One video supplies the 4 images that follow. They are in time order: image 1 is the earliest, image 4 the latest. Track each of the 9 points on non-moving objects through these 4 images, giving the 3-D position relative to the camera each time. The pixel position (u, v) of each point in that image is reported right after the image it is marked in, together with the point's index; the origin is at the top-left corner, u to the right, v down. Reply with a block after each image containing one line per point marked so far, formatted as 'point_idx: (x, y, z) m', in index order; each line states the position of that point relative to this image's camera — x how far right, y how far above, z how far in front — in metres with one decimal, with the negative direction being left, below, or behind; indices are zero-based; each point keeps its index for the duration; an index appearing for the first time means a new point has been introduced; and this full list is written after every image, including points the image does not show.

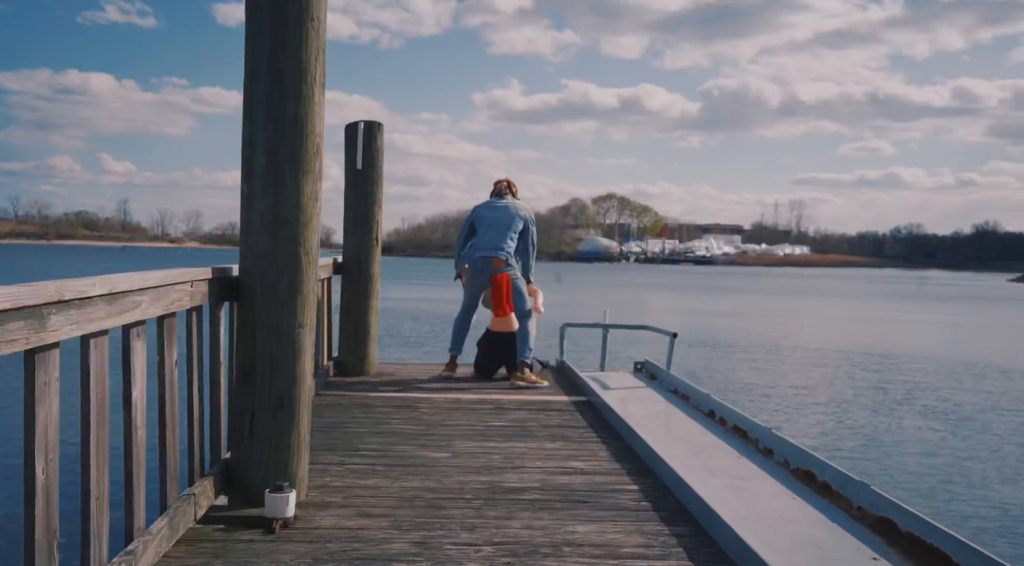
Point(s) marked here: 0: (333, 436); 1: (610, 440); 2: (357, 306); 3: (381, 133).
0: (-1.1, -0.9, +5.0) m
1: (+0.6, -1.0, +5.1) m
2: (-1.4, -0.2, +7.3) m
3: (-1.2, +1.3, +7.4) m
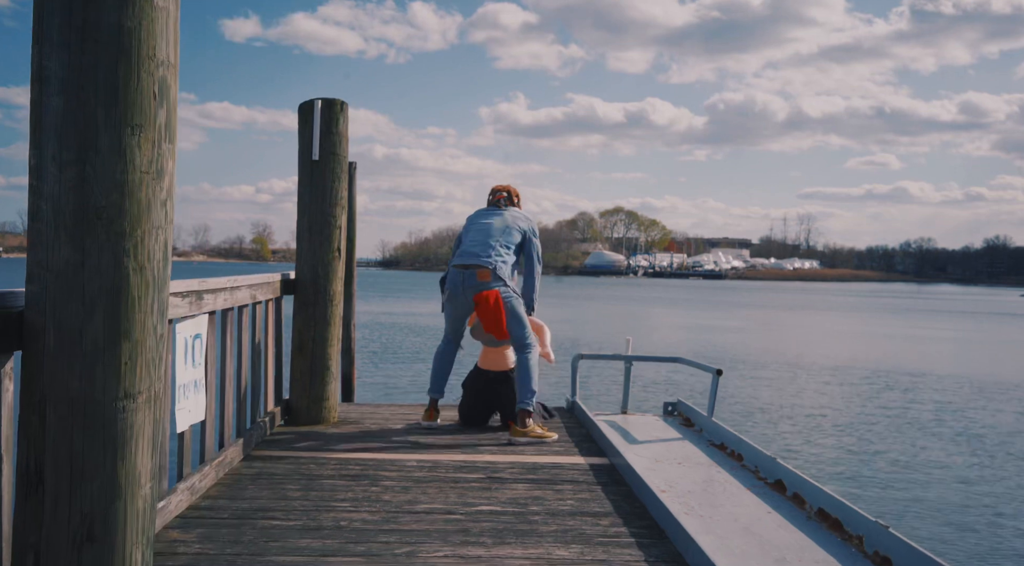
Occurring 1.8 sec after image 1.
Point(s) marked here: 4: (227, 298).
0: (-1.1, -1.0, +3.4) m
1: (+0.6, -1.1, +3.5) m
2: (-1.4, -0.4, +5.7) m
3: (-1.2, +1.2, +5.8) m
4: (-1.5, -0.1, +4.4) m
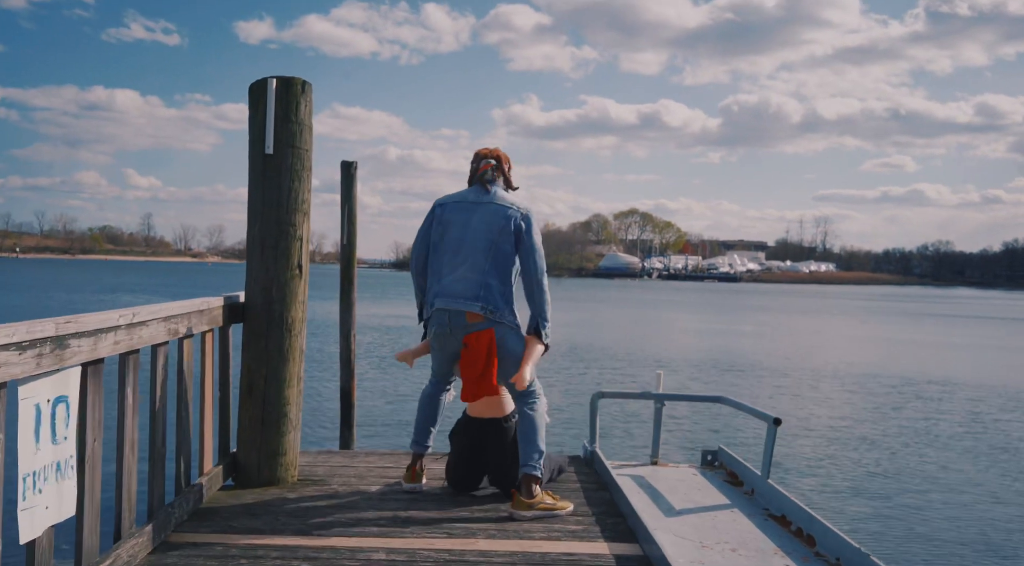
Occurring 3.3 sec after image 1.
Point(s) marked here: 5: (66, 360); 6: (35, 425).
0: (-1.1, -1.2, +2.2) m
1: (+0.6, -1.2, +2.3) m
2: (-1.4, -0.5, +4.5) m
3: (-1.1, +1.0, +4.6) m
4: (-1.5, -0.2, +3.2) m
5: (-1.5, -0.2, +2.8) m
6: (-1.5, -0.4, +2.6) m
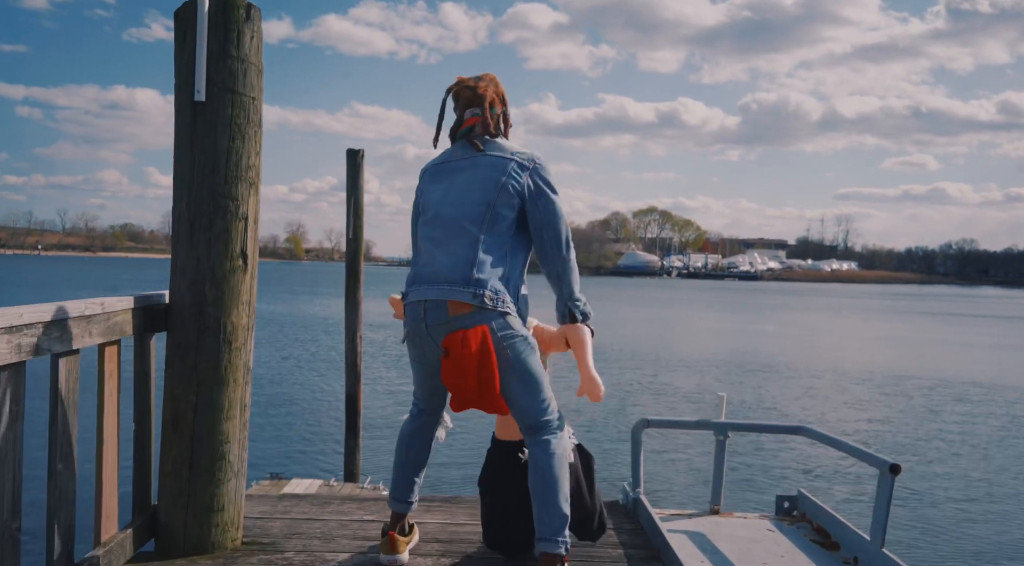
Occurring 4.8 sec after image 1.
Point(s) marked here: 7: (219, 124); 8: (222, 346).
0: (-1.1, -1.1, +1.0) m
1: (+0.6, -1.2, +1.0) m
2: (-1.3, -0.5, +3.3) m
3: (-1.1, +1.0, +3.4) m
4: (-1.4, -0.2, +2.0) m
5: (-1.4, -0.2, +1.5) m
6: (-1.4, -0.4, +1.4) m
7: (-1.2, +0.6, +3.3) m
8: (-1.2, -0.3, +3.4) m
